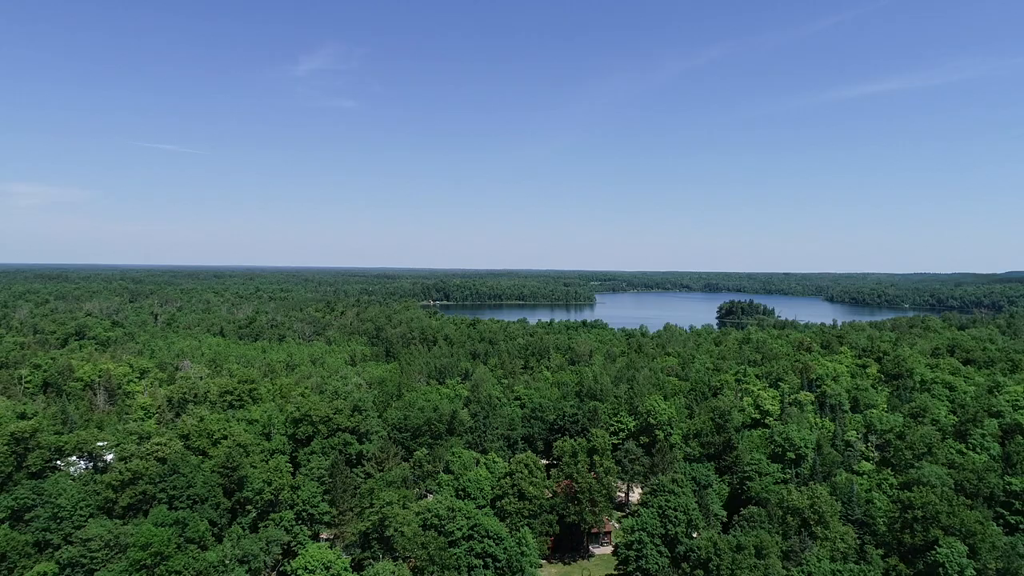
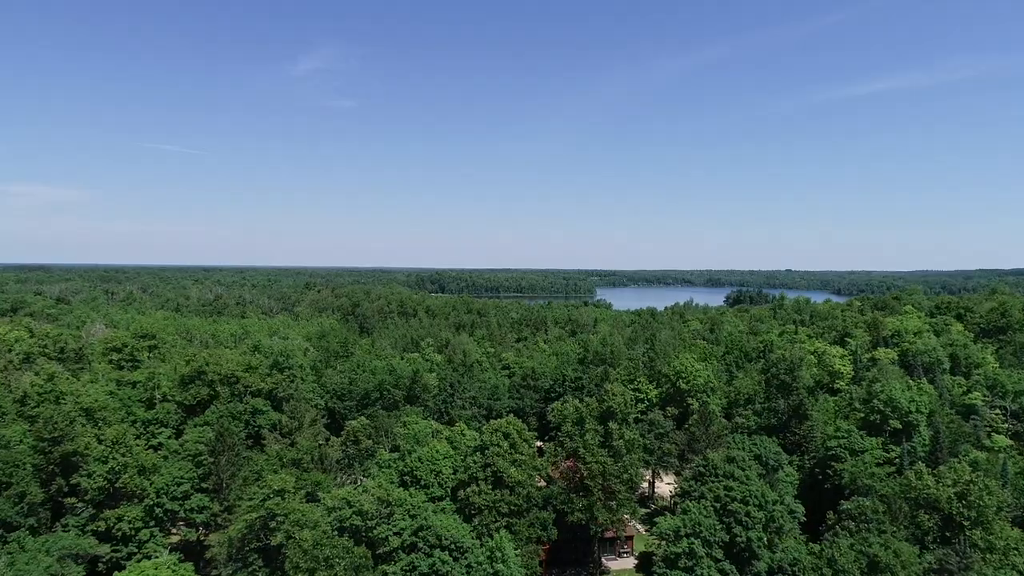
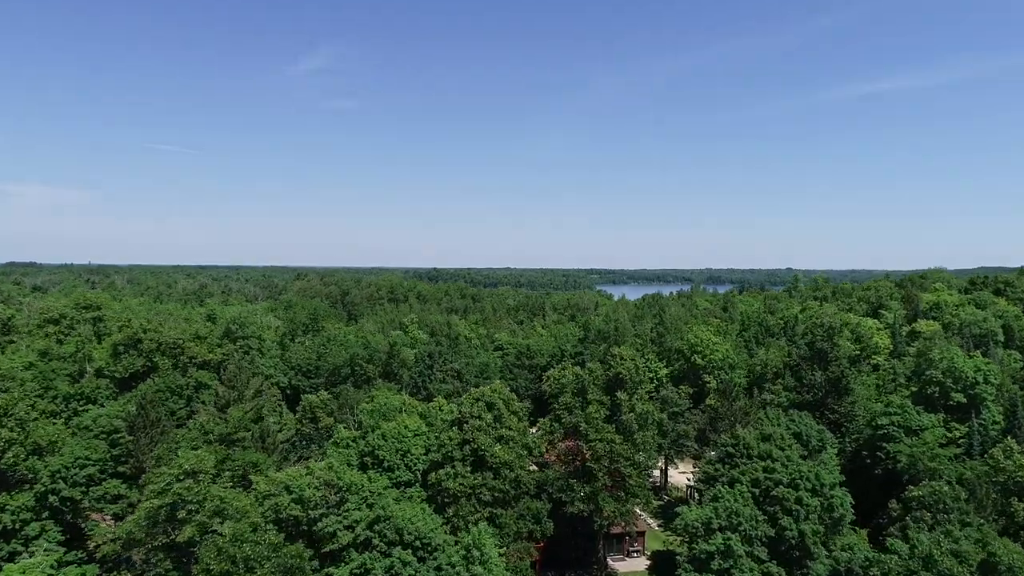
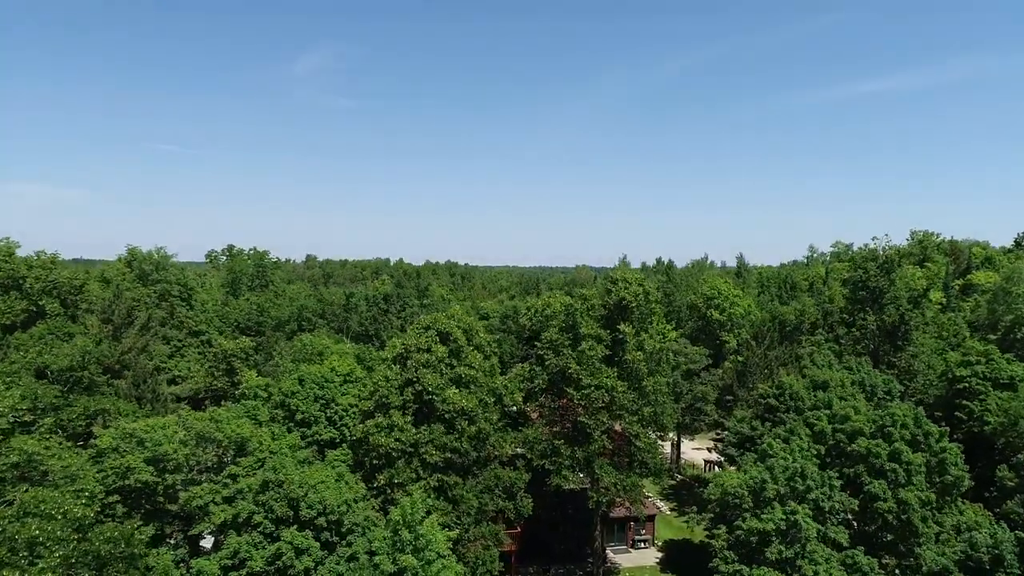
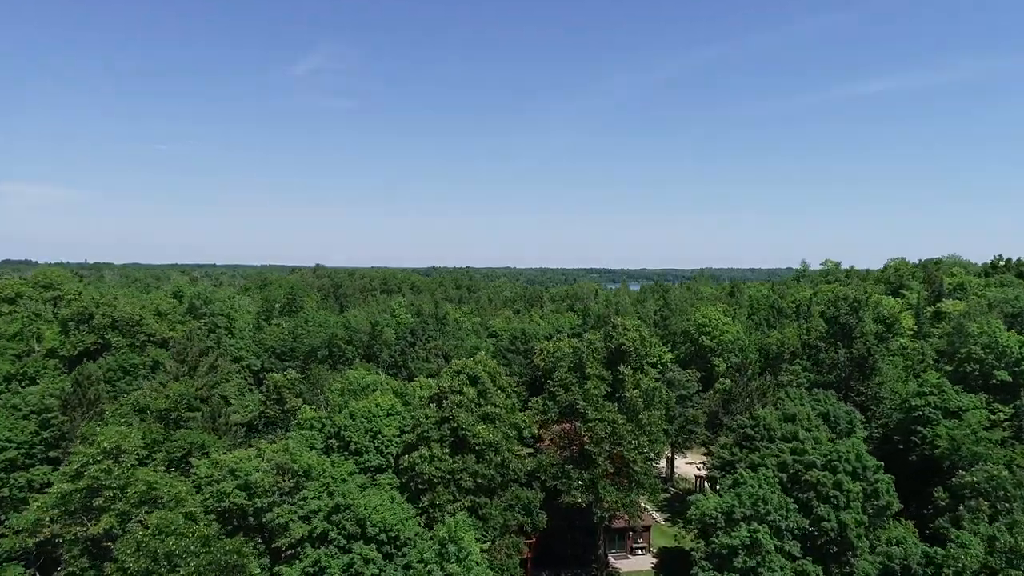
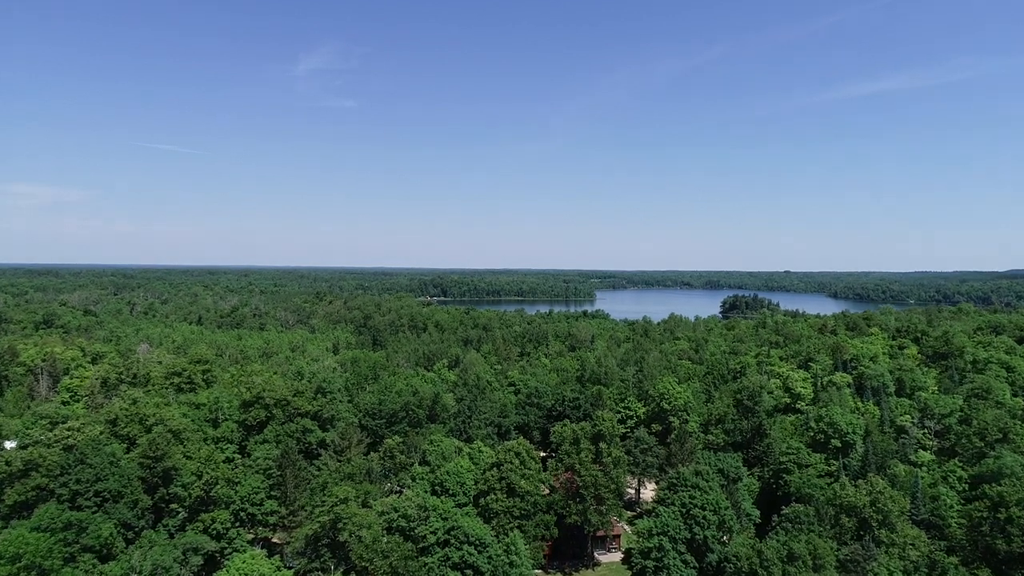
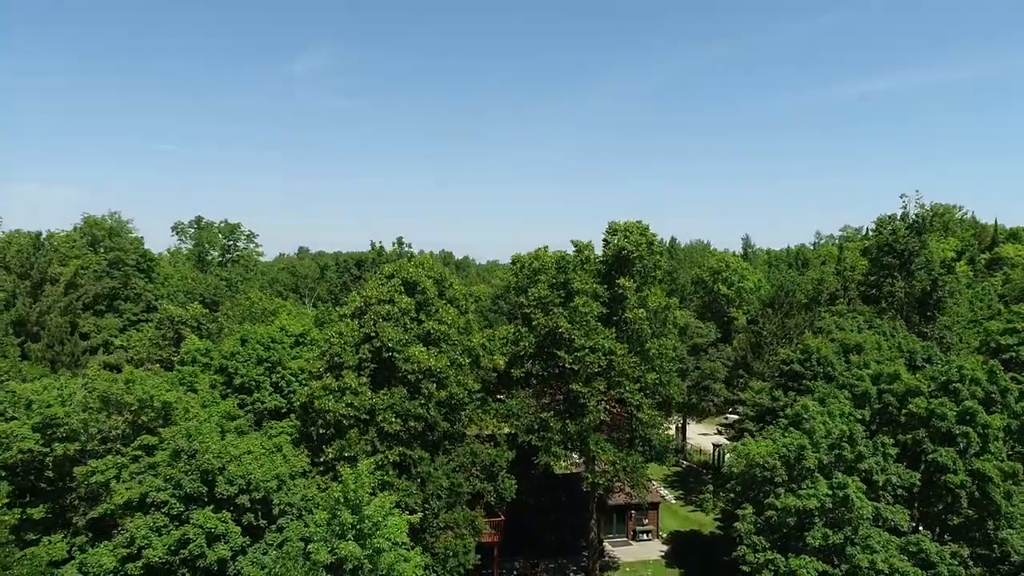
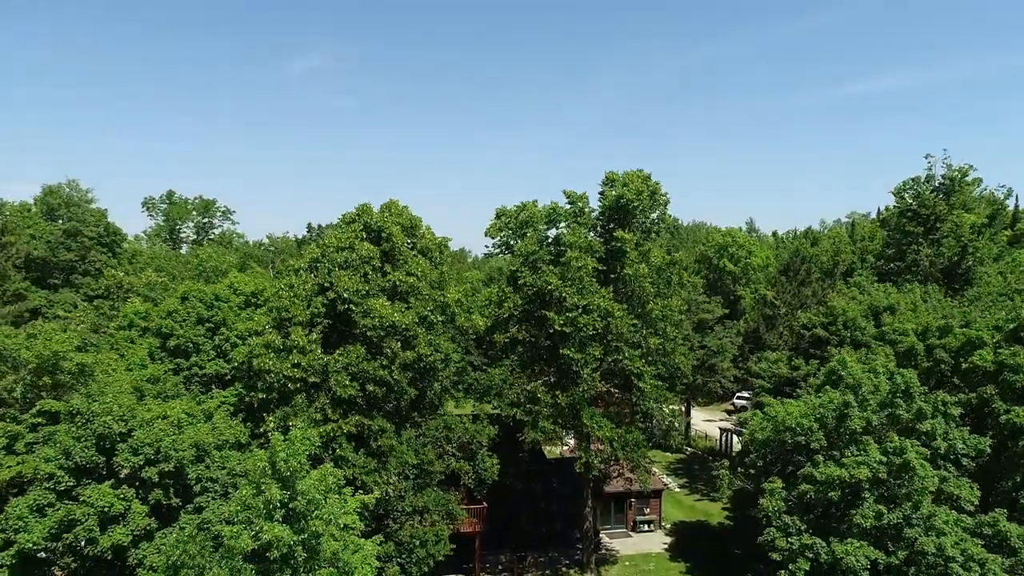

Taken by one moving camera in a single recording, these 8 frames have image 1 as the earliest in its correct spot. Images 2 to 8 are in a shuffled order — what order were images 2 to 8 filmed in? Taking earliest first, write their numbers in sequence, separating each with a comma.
6, 2, 3, 5, 4, 7, 8
